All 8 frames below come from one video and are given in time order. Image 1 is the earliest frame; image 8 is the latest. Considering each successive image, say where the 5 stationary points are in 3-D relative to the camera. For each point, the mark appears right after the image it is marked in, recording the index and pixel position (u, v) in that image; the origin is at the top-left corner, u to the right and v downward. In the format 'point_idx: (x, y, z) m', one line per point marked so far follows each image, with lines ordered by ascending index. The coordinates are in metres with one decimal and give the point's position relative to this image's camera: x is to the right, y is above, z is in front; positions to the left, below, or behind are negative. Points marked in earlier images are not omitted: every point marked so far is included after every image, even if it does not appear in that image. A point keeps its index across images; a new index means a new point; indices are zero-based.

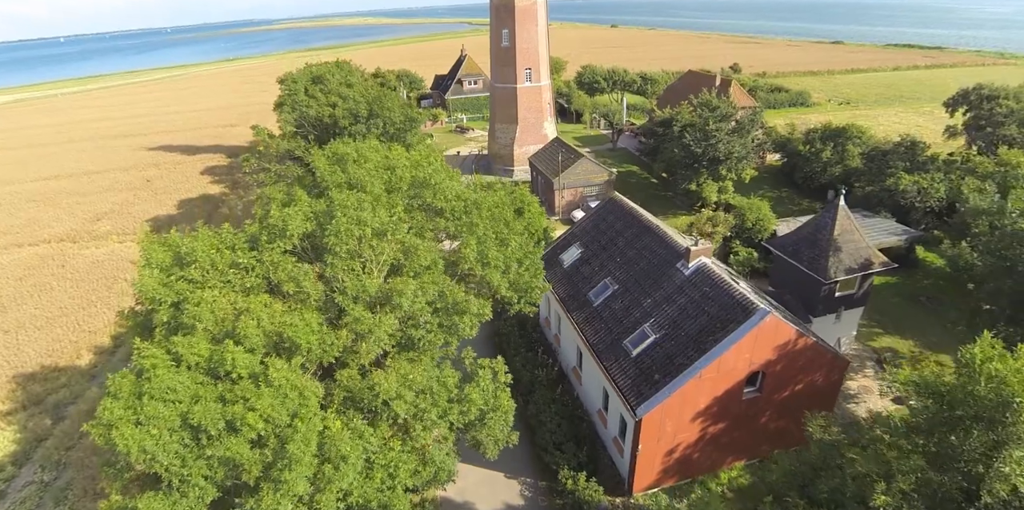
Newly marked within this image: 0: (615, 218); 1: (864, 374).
0: (+3.6, +1.3, +19.3) m
1: (+12.5, -4.2, +19.6) m
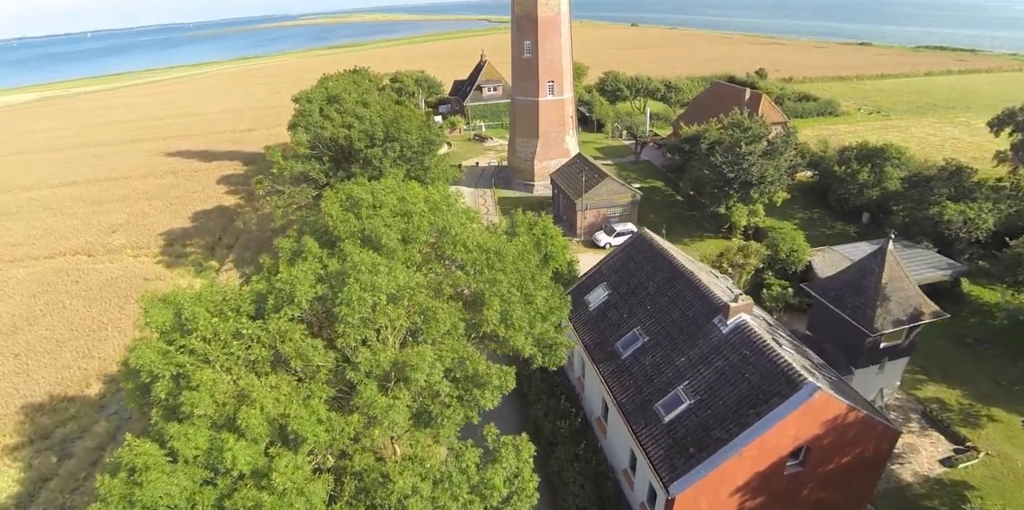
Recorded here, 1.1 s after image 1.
0: (+4.3, -0.1, +18.2) m
1: (+13.1, -5.8, +18.3) m
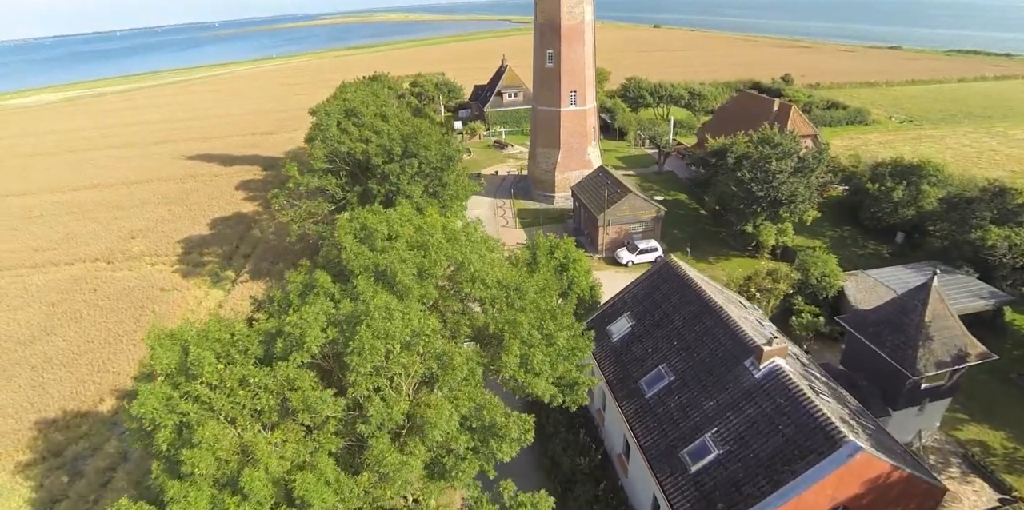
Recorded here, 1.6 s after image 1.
0: (+5.0, -1.1, +17.4) m
1: (+13.7, -6.9, +17.2) m
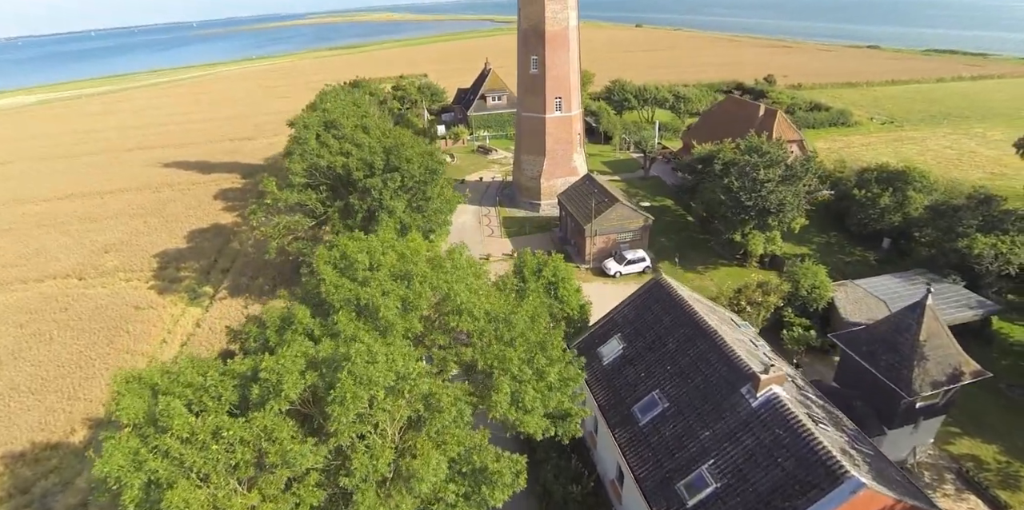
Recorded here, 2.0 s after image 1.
0: (+4.6, -1.7, +17.0) m
1: (+13.4, -7.3, +17.1) m
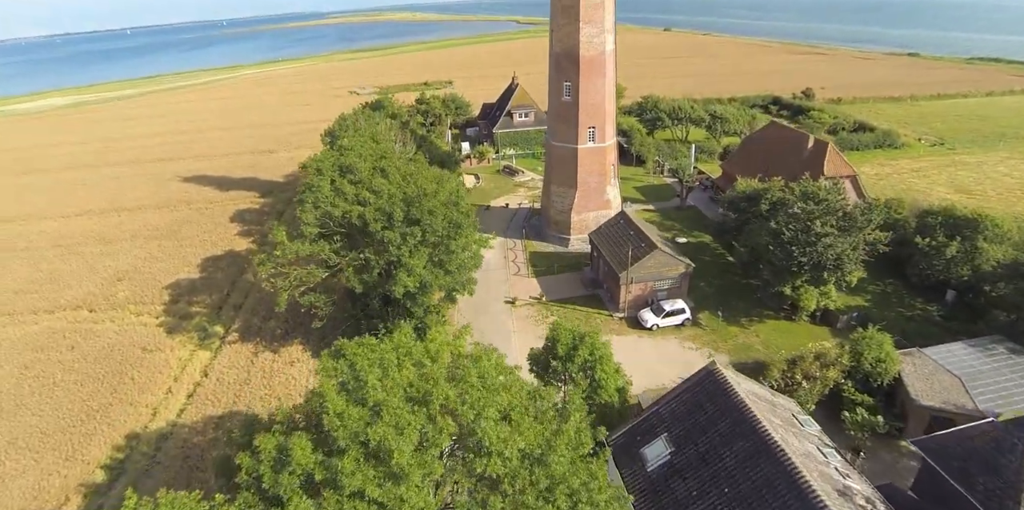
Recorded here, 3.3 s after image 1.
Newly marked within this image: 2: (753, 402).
0: (+5.5, -4.2, +14.8) m
1: (+14.1, -10.0, +14.6) m
2: (+6.6, -4.0, +15.1) m
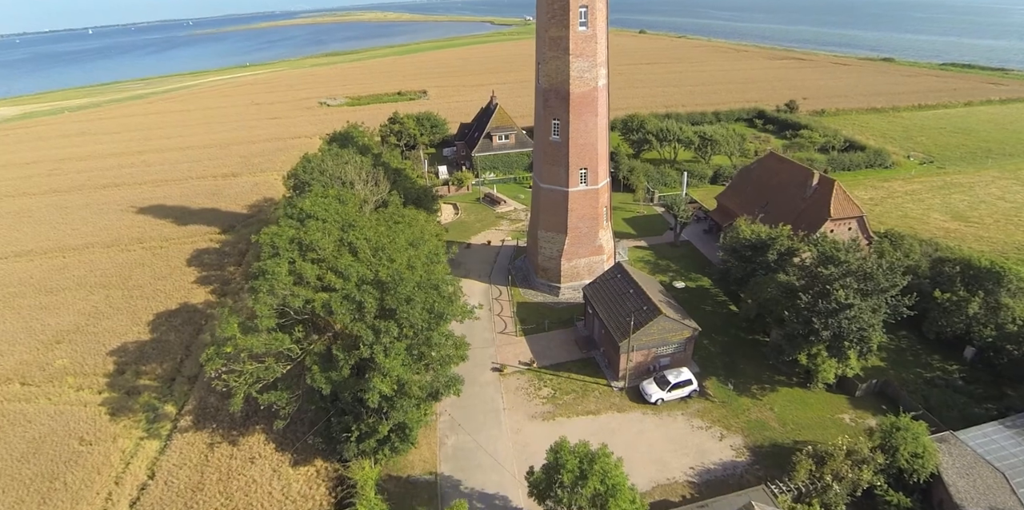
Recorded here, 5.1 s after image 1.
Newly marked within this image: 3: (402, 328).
0: (+5.5, -7.2, +12.3) m
1: (+14.3, -12.8, +12.5) m
2: (+6.7, -6.9, +12.7) m
3: (-3.5, -2.3, +17.9) m
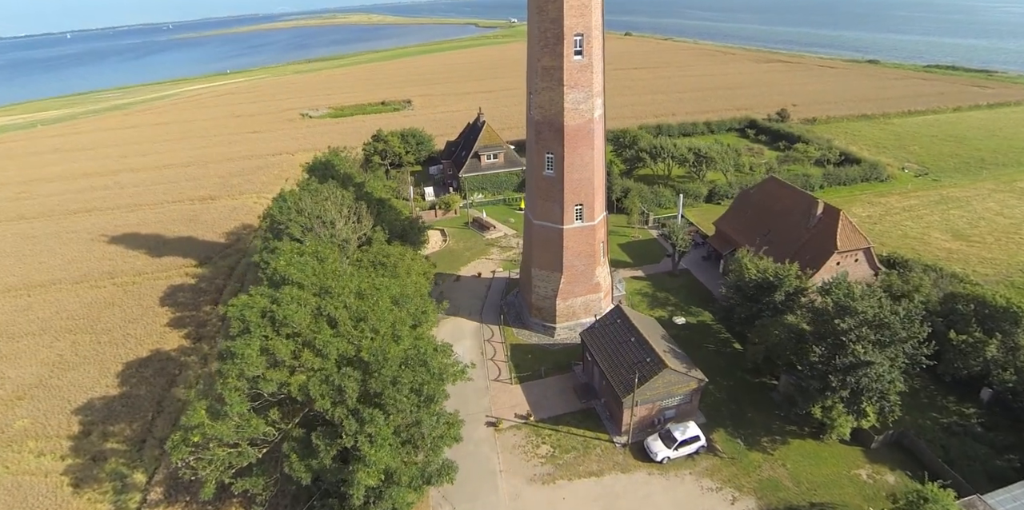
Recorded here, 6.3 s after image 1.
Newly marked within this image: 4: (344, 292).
0: (+5.7, -9.2, +10.8) m
1: (+14.5, -14.7, +11.2) m
2: (+6.8, -9.0, +11.2) m
3: (-3.6, -4.6, +16.2) m
4: (-5.7, -1.5, +19.5) m
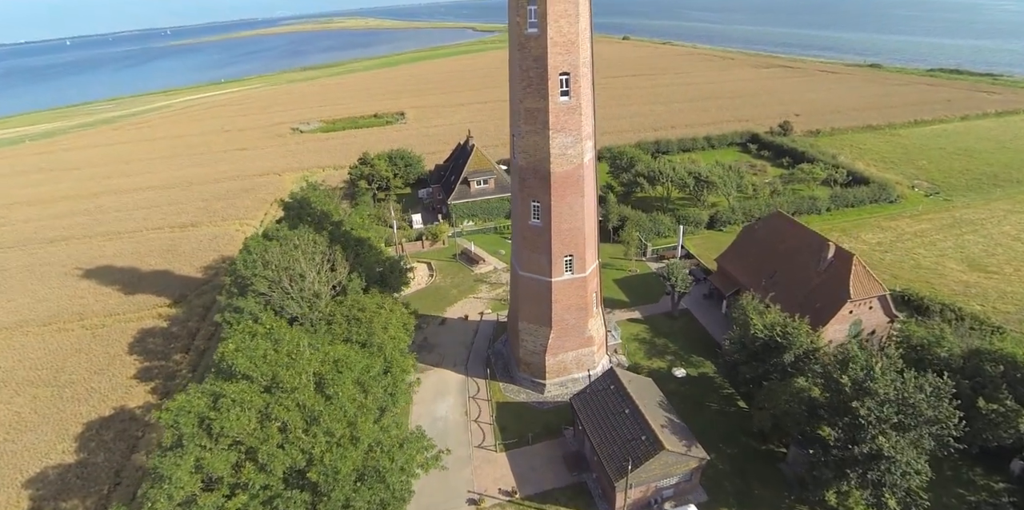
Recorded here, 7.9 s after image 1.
0: (+4.9, -11.8, +8.6) m
1: (+13.9, -17.2, +9.0) m
2: (+6.1, -11.6, +9.0) m
3: (-4.3, -7.2, +14.0) m
4: (-6.5, -4.2, +17.3) m
